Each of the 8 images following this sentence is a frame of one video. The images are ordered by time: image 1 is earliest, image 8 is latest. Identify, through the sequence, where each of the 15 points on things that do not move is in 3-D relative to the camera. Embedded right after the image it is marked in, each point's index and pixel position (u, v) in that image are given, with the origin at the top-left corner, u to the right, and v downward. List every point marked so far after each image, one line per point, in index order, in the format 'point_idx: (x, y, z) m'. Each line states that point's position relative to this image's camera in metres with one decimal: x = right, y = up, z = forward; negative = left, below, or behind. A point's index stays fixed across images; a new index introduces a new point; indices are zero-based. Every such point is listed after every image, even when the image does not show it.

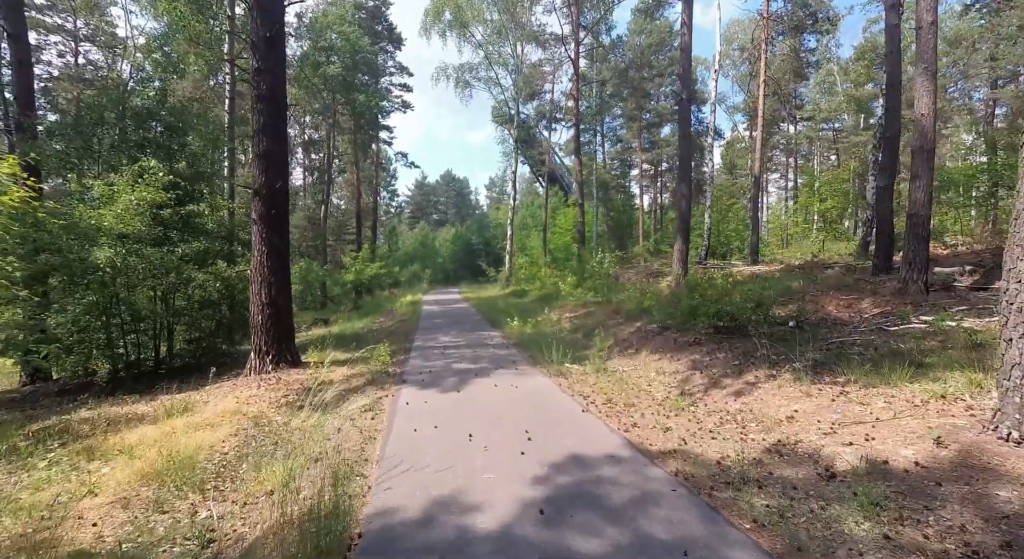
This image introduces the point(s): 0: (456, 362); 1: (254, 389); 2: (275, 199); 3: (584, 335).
0: (-0.9, -1.4, +9.2) m
1: (-4.1, -1.7, +8.6) m
2: (-4.2, +1.5, +9.7) m
3: (+1.4, -1.2, +11.1) m
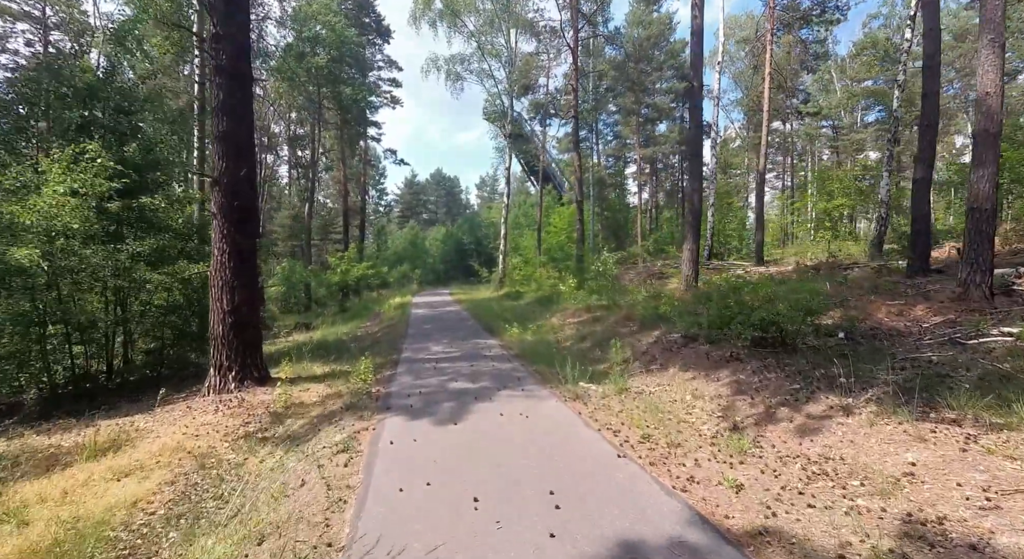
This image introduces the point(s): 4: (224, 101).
0: (-0.9, -1.5, +7.9) m
1: (-4.0, -1.8, +7.3) m
2: (-4.2, +1.4, +8.4) m
3: (+1.4, -1.3, +9.8) m
4: (-4.3, +2.7, +8.2) m
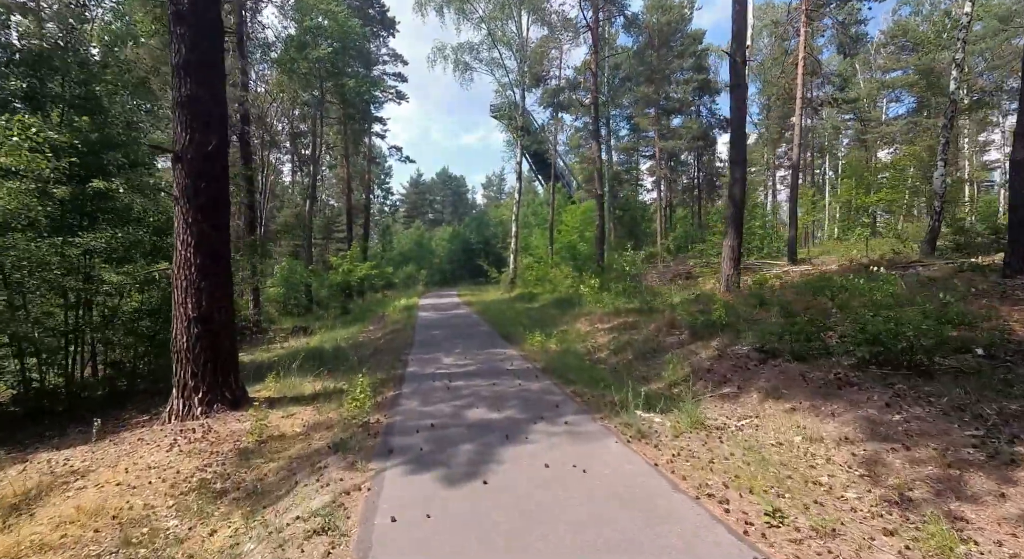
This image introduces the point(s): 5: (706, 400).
0: (-0.5, -1.4, +6.3) m
1: (-3.6, -1.8, +5.7) m
2: (-3.8, +1.4, +6.8) m
3: (+1.8, -1.3, +8.2) m
4: (-3.9, +2.7, +6.6) m
5: (+2.1, -1.3, +5.8) m
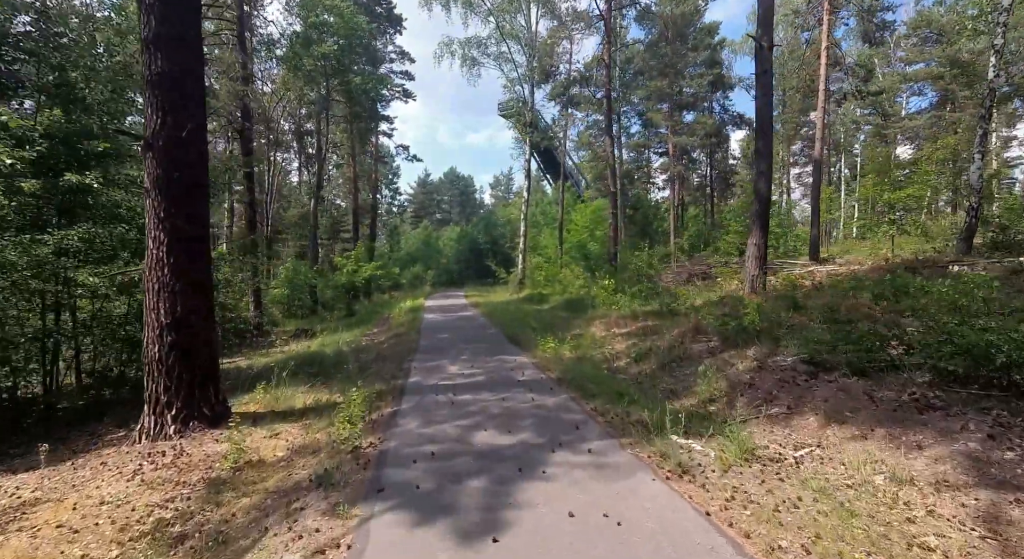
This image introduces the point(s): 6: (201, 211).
0: (-0.4, -1.5, +5.5) m
1: (-3.5, -1.8, +4.9) m
2: (-3.6, +1.4, +6.1) m
3: (+2.0, -1.3, +7.4) m
4: (-3.8, +2.7, +5.9) m
5: (+2.2, -1.3, +5.0) m
6: (-3.5, +0.8, +6.2) m
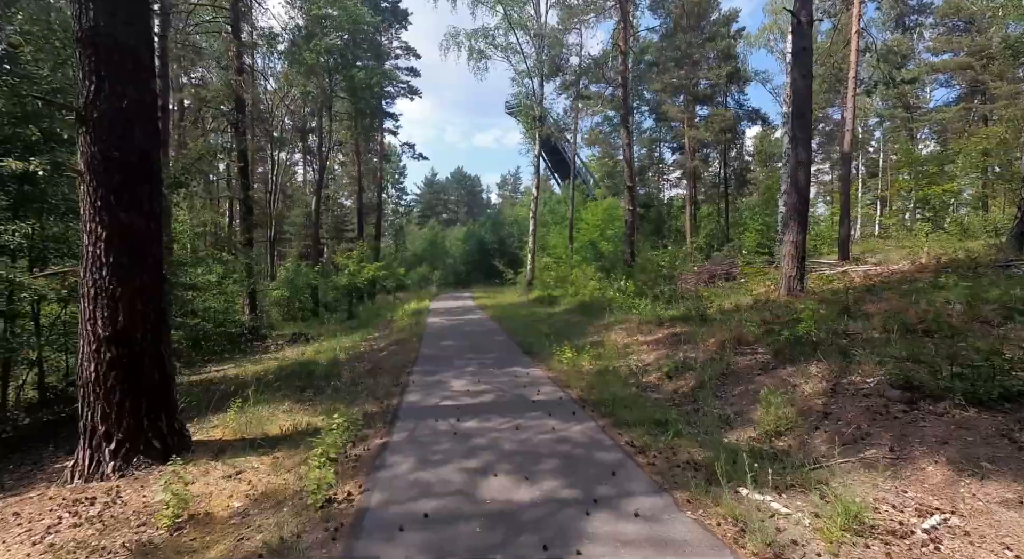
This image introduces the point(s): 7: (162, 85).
0: (-0.2, -1.5, +4.4) m
1: (-3.4, -1.8, +3.8) m
2: (-3.5, +1.4, +5.0) m
3: (+2.2, -1.3, +6.2) m
4: (-3.7, +2.6, +4.8) m
5: (+2.3, -1.3, +3.8) m
6: (-3.4, +0.8, +5.1) m
7: (-8.6, +4.8, +13.4) m
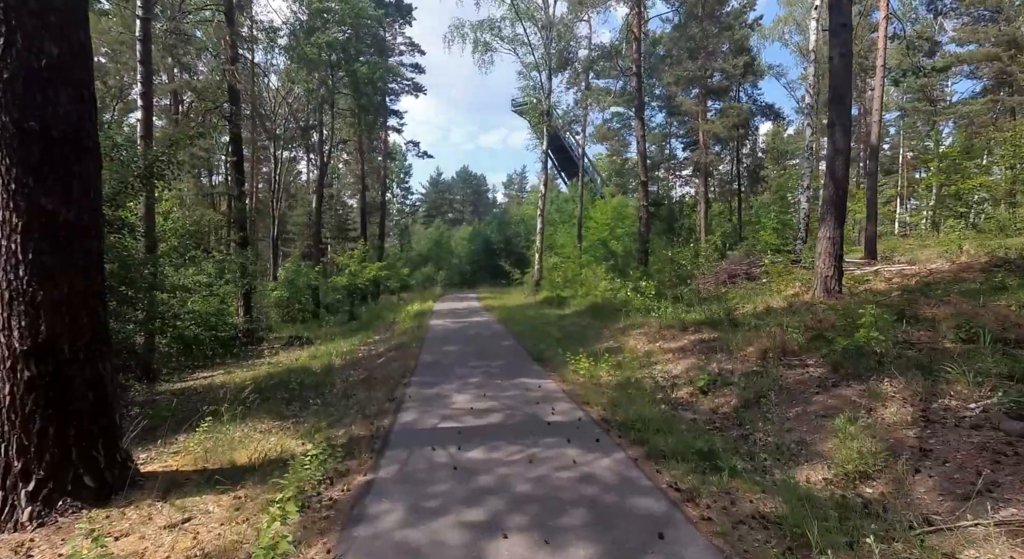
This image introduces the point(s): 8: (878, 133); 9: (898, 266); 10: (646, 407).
0: (-0.2, -1.5, +3.4) m
1: (-3.3, -1.9, +2.9) m
2: (-3.4, +1.4, +4.0) m
3: (+2.3, -1.3, +5.2) m
4: (-3.6, +2.6, +3.8) m
5: (+2.4, -1.3, +2.8) m
6: (-3.3, +0.7, +4.2) m
7: (-8.4, +4.8, +12.5) m
8: (+13.8, +5.6, +21.0) m
9: (+10.8, +0.4, +15.3) m
10: (+1.5, -1.4, +6.2) m
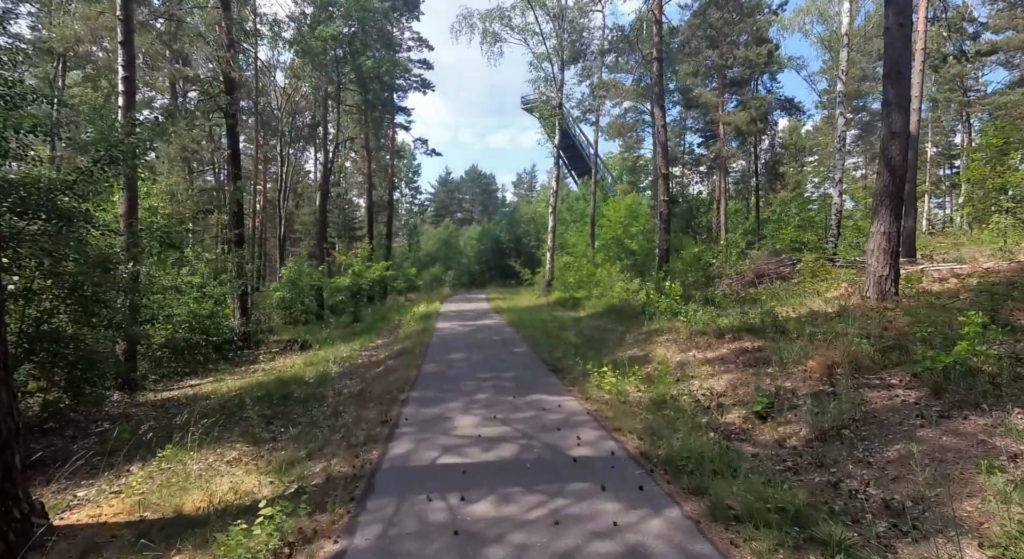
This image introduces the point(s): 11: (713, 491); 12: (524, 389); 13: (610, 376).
0: (-0.1, -1.5, +2.3) m
1: (-3.2, -1.9, +1.8) m
2: (-3.3, +1.3, +3.0) m
3: (+2.4, -1.3, +4.1) m
4: (-3.5, +2.6, +2.8) m
5: (+2.5, -1.3, +1.7) m
6: (-3.2, +0.7, +3.1) m
7: (-8.1, +4.8, +11.6) m
8: (+14.2, +5.6, +19.6) m
9: (+11.1, +0.4, +14.0) m
10: (+1.7, -1.4, +5.0) m
11: (+1.4, -1.4, +3.7) m
12: (+0.2, -1.5, +7.3) m
13: (+1.3, -1.3, +7.4) m
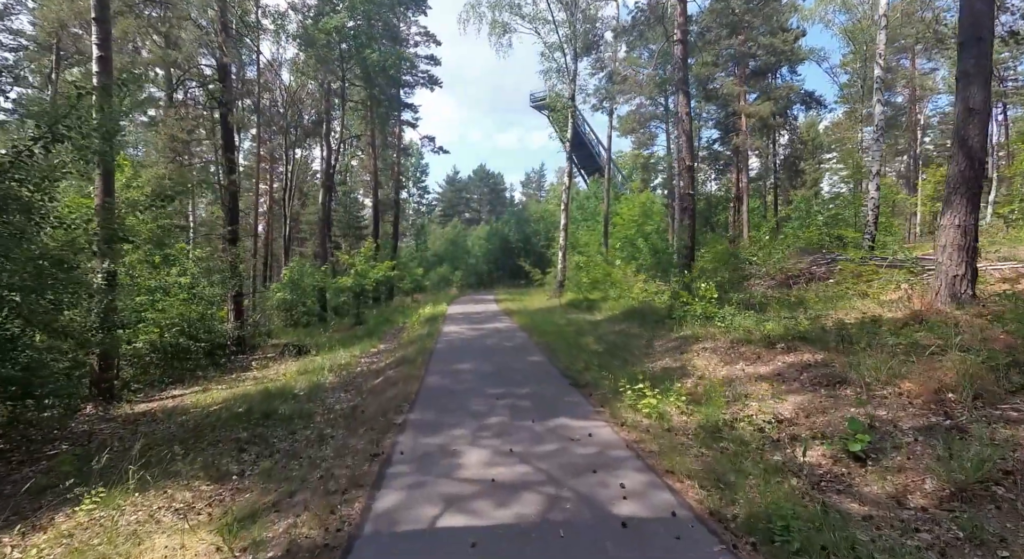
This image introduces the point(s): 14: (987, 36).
0: (+0.1, -1.5, +1.1) m
1: (-3.1, -1.9, +0.7) m
2: (-3.1, +1.4, +1.8) m
3: (+2.6, -1.3, +2.8) m
4: (-3.3, +2.6, +1.7) m
5: (+2.6, -1.3, +0.5) m
6: (-3.0, +0.7, +2.0) m
7: (-7.9, +4.8, +10.5) m
8: (+14.6, +5.5, +18.2) m
9: (+11.4, +0.4, +12.7) m
10: (+1.8, -1.4, +3.8) m
11: (+1.5, -1.4, +2.5) m
12: (+0.4, -1.5, +6.1) m
13: (+1.5, -1.3, +6.2) m
14: (+6.5, +3.3, +7.6) m
